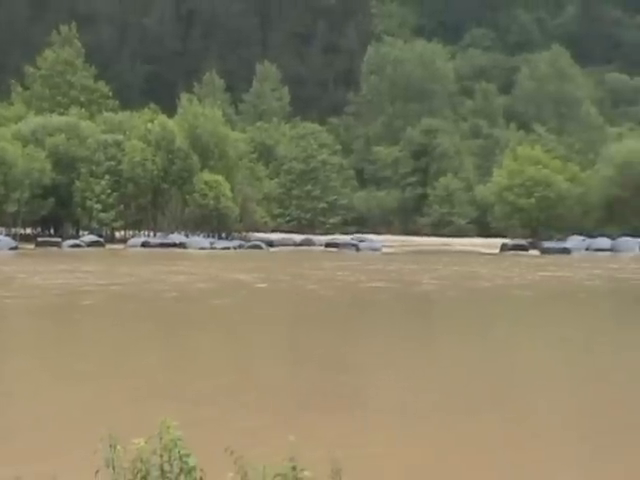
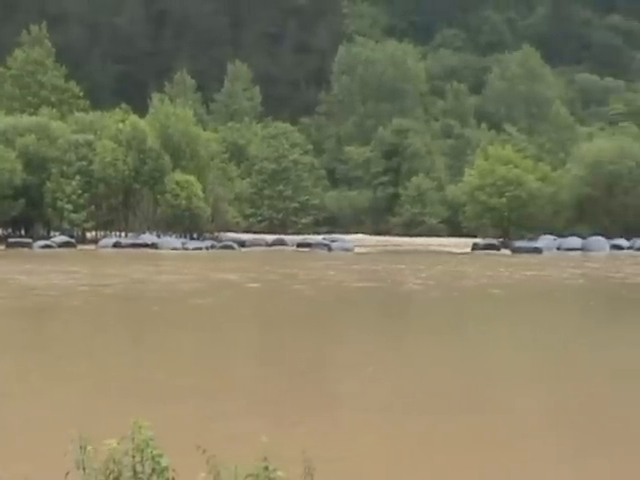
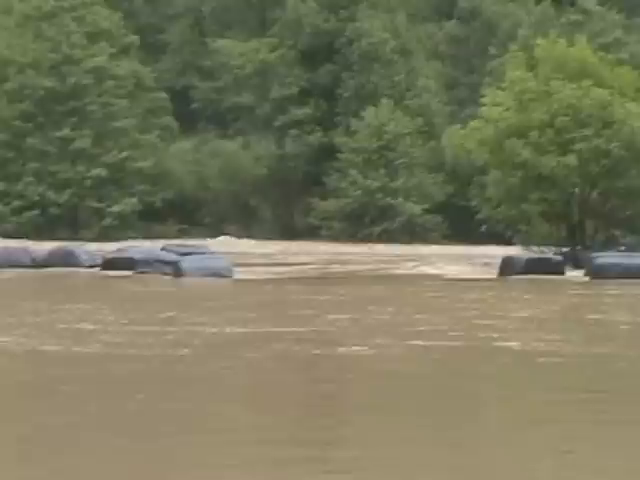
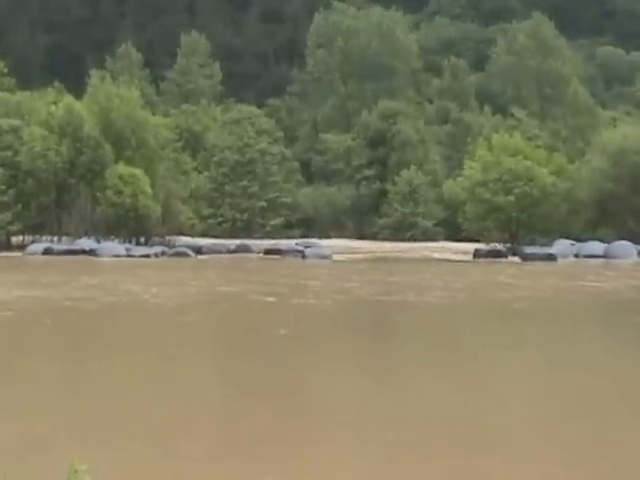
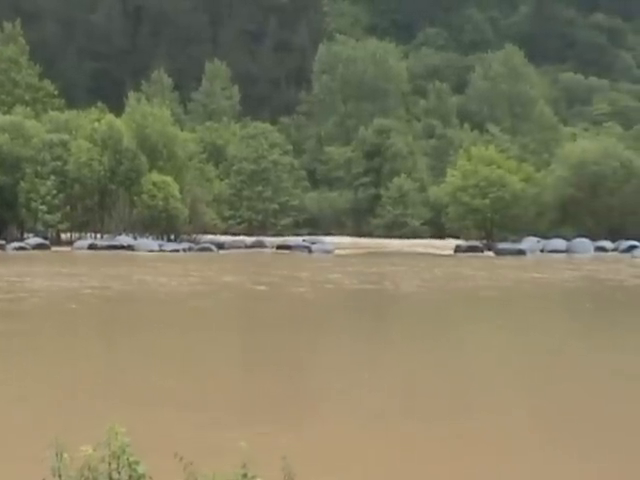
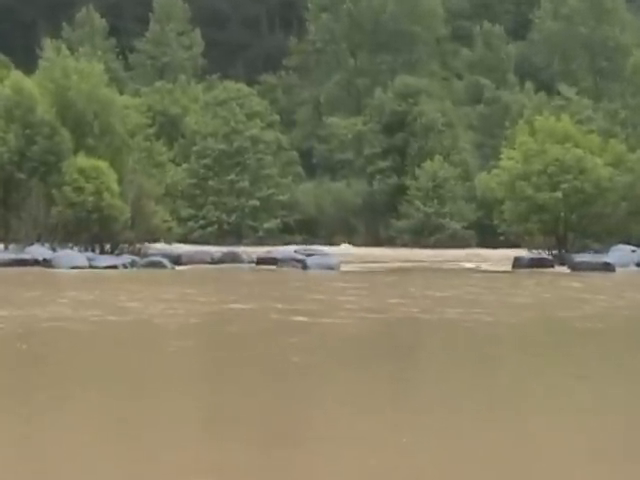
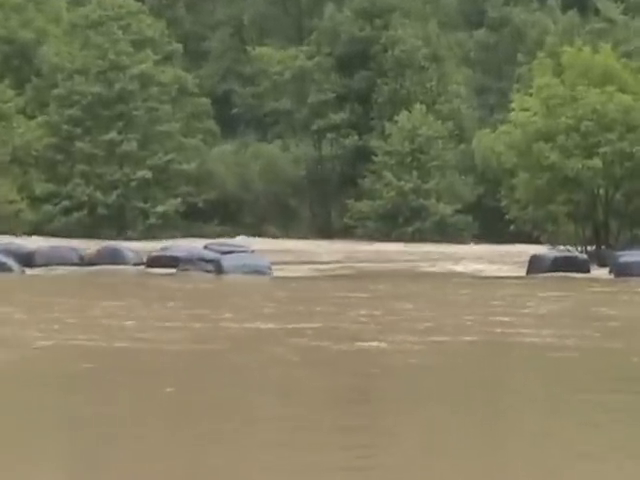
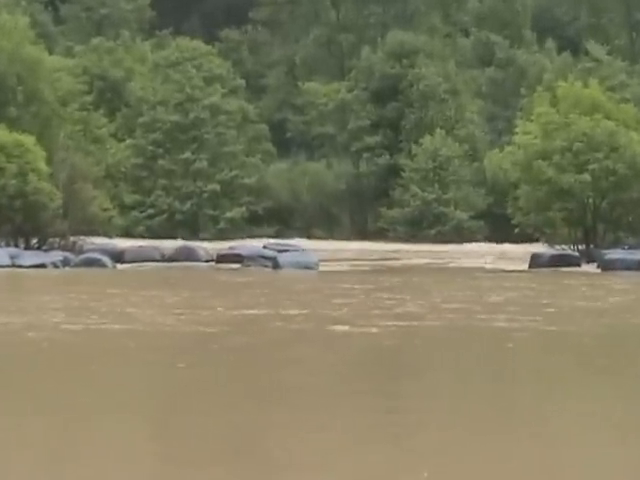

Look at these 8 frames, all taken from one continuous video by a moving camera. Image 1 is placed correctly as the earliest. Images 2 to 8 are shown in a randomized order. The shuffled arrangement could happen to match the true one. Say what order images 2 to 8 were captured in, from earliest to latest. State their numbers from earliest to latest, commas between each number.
2, 5, 4, 6, 8, 7, 3
